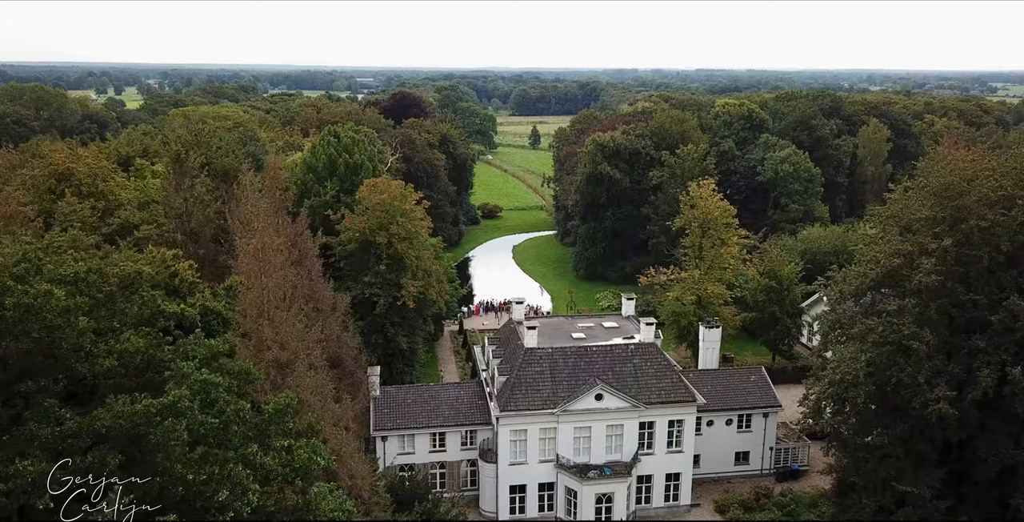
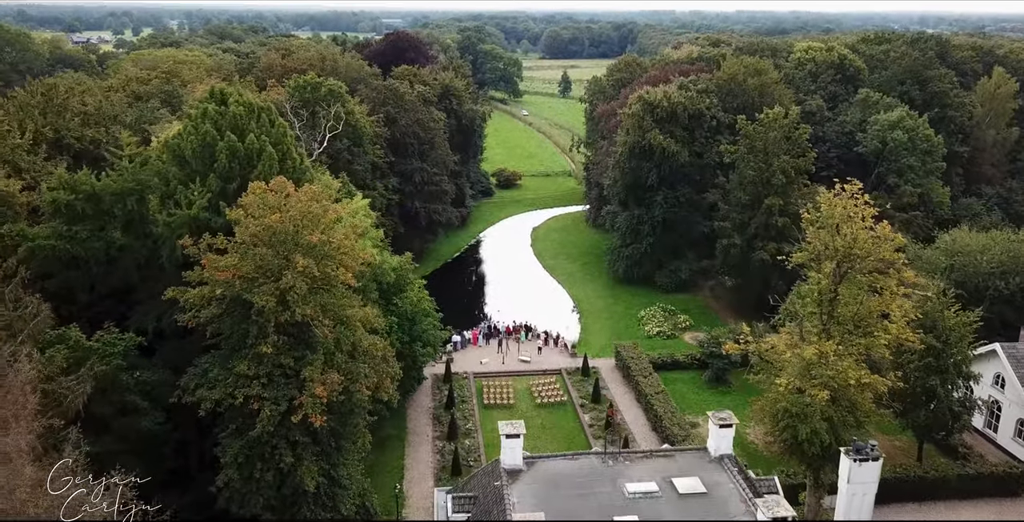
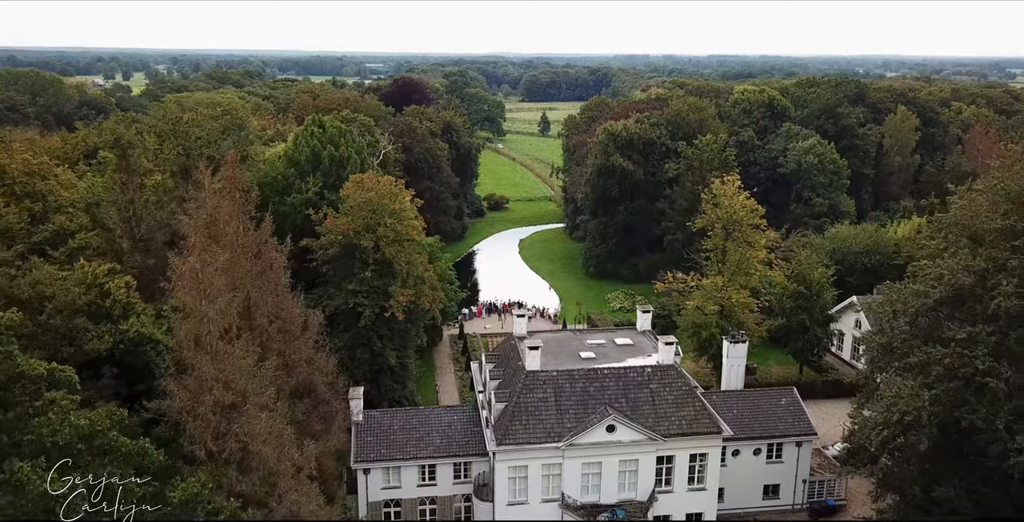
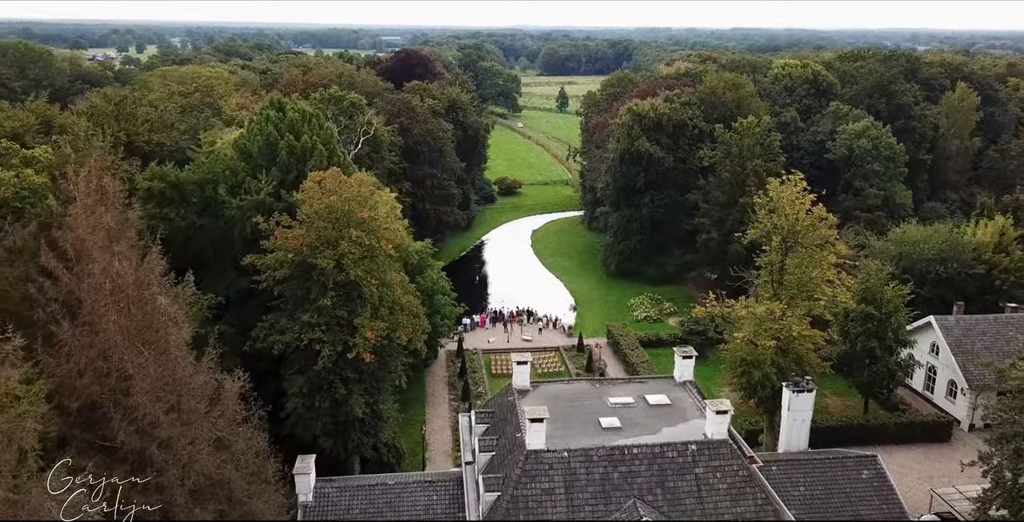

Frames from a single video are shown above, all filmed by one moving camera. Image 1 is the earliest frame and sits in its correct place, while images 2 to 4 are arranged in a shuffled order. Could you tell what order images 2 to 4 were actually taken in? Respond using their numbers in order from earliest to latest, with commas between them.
3, 4, 2
